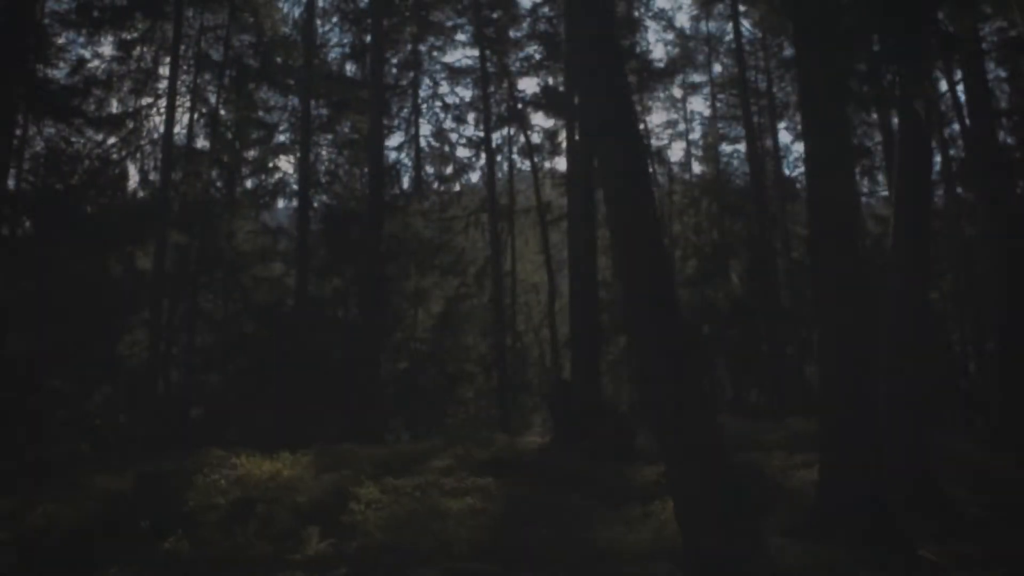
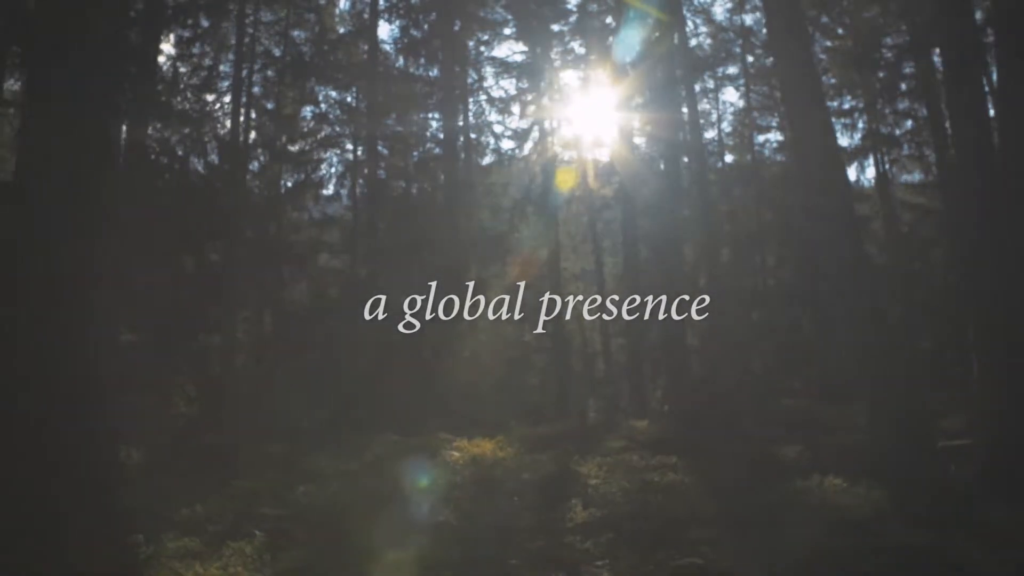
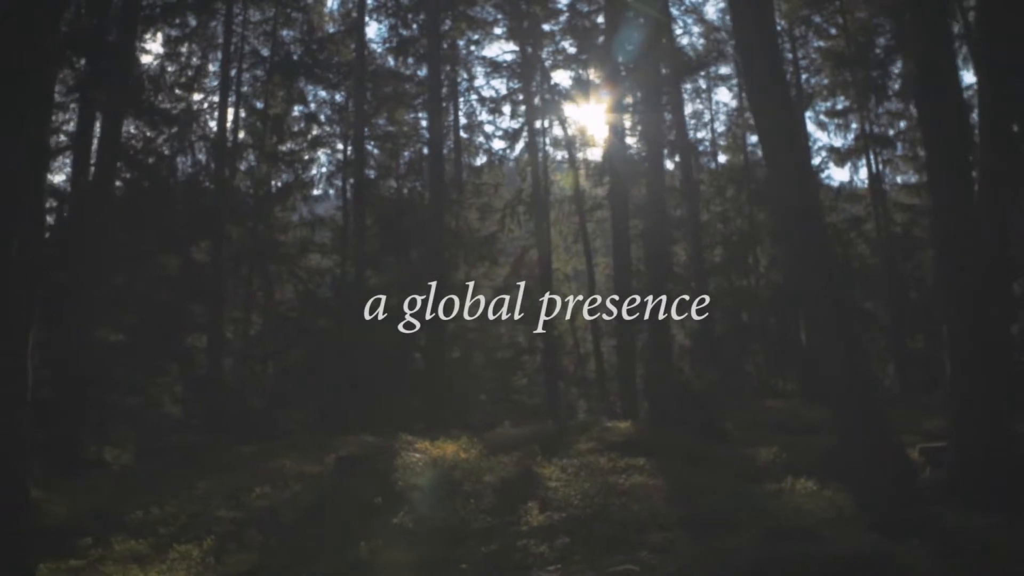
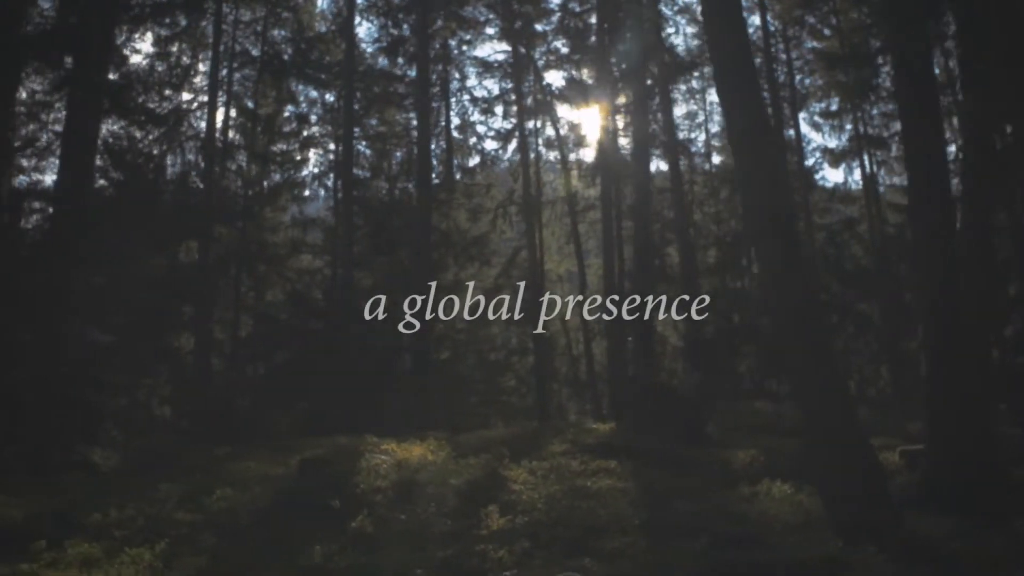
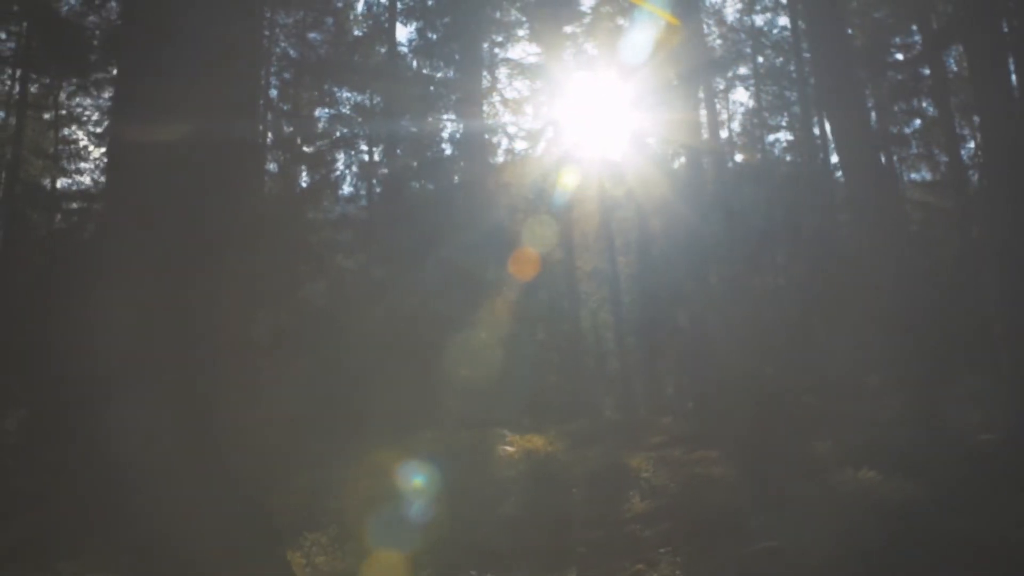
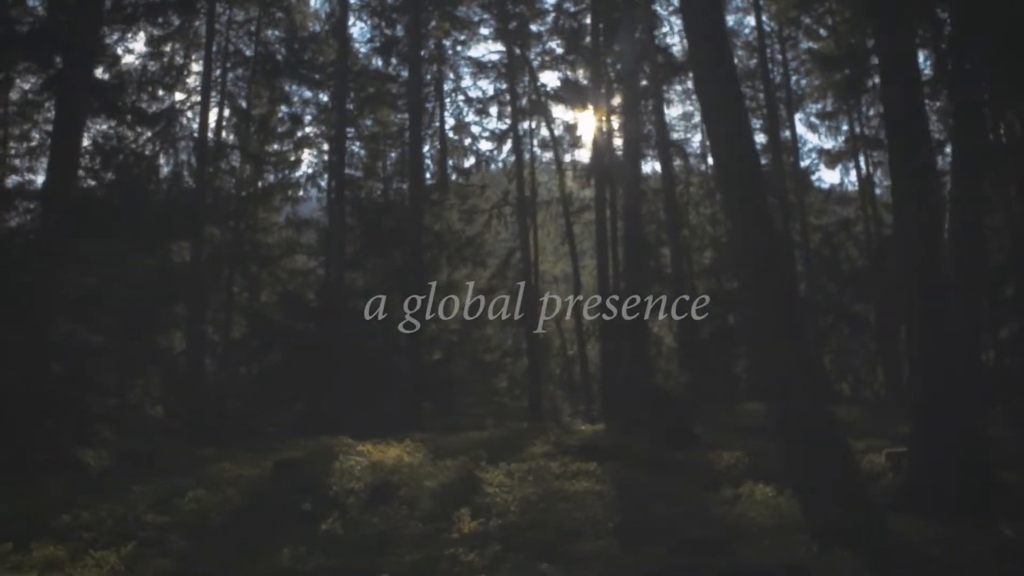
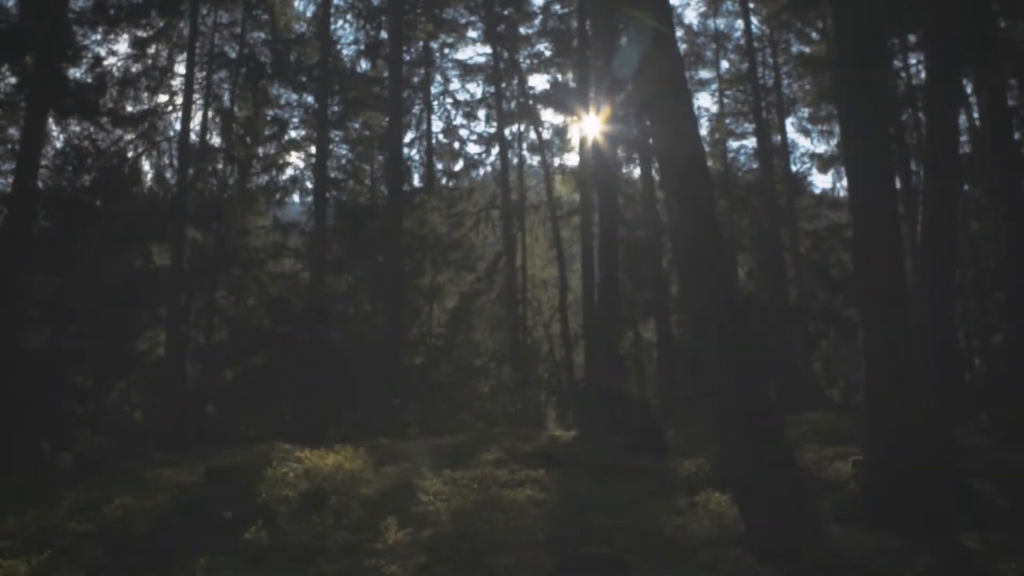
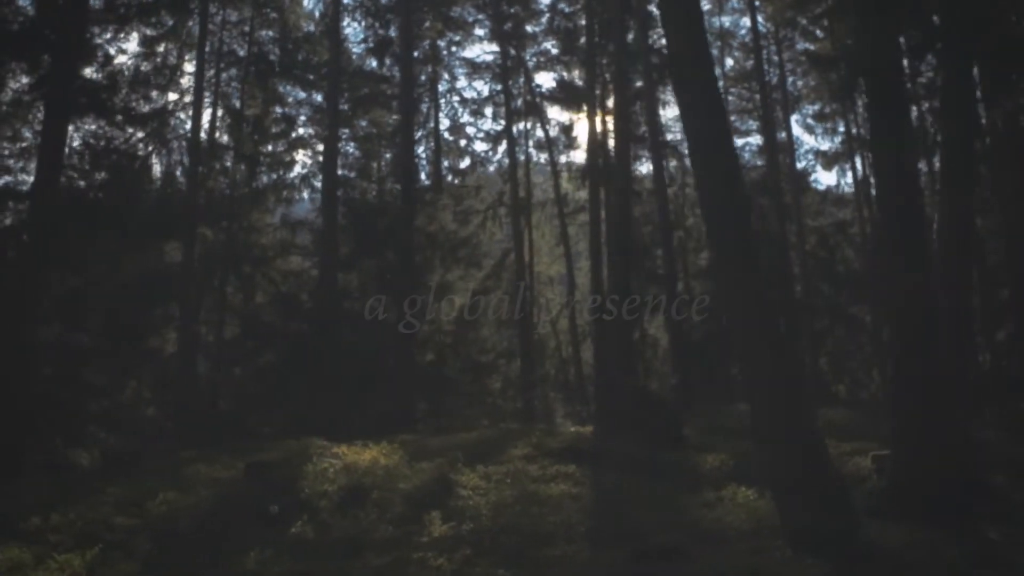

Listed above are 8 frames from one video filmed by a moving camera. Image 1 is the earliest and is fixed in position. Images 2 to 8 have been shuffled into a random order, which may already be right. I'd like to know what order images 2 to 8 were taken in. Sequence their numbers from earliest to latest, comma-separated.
7, 8, 6, 4, 3, 2, 5
